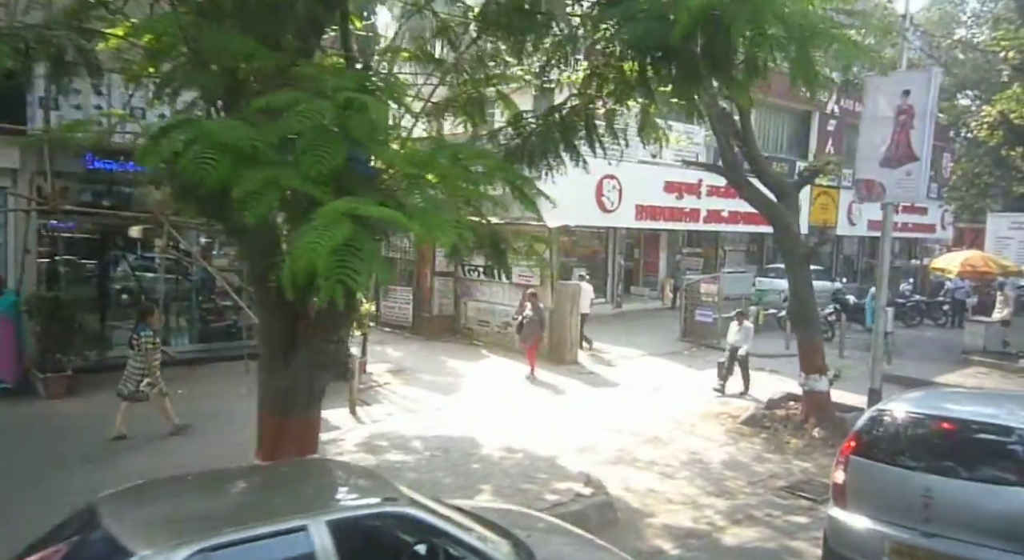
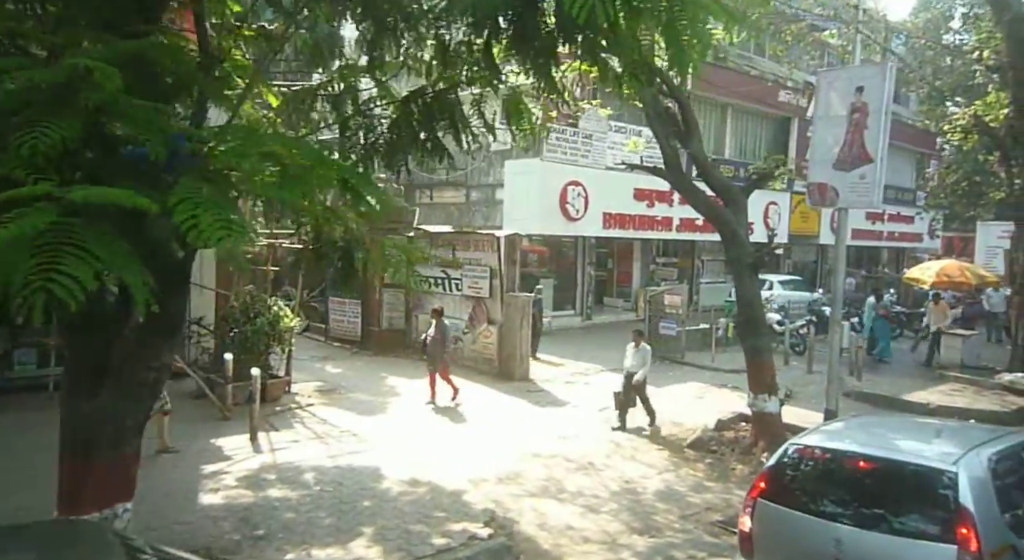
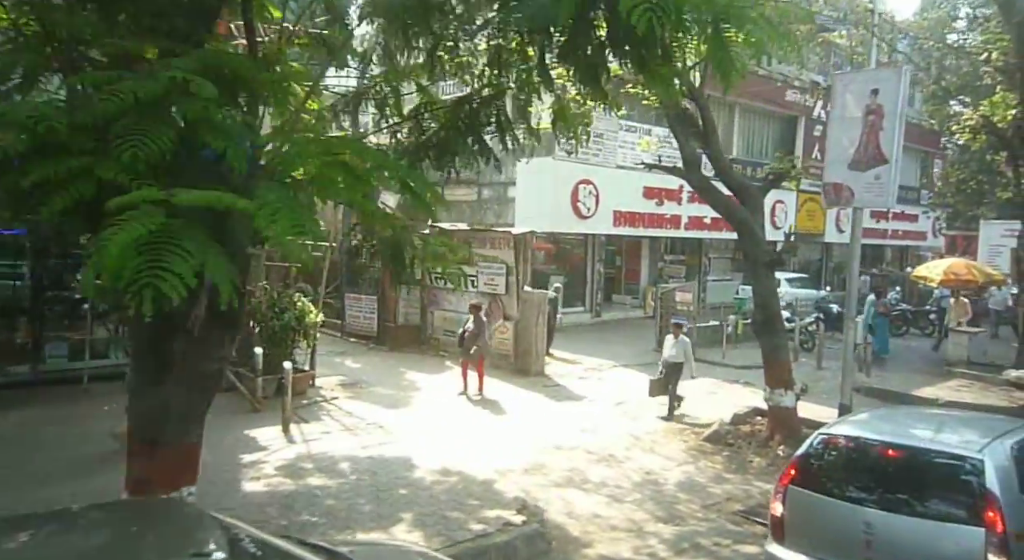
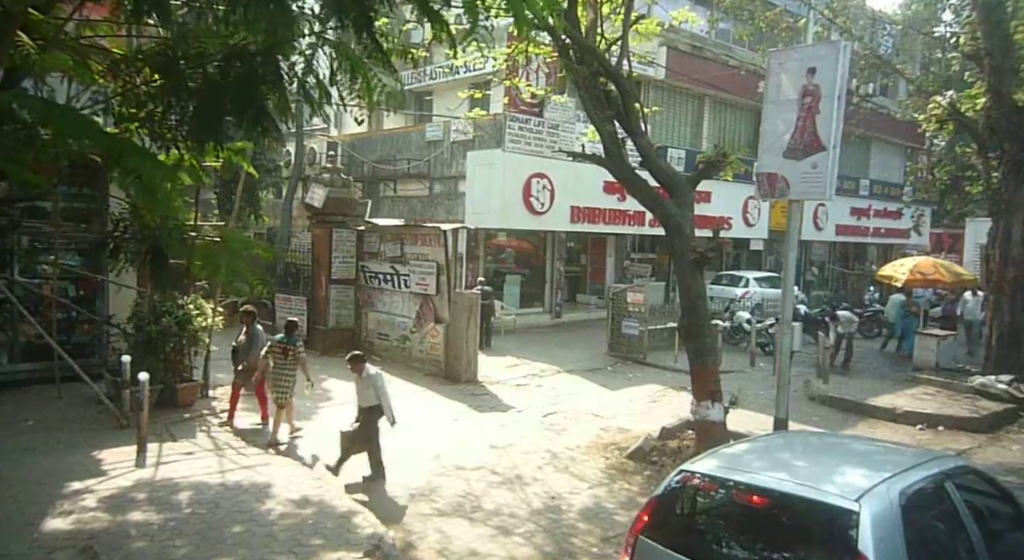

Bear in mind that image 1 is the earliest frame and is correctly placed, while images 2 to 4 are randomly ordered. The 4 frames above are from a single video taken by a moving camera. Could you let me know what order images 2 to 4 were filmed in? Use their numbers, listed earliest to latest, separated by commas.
3, 2, 4
